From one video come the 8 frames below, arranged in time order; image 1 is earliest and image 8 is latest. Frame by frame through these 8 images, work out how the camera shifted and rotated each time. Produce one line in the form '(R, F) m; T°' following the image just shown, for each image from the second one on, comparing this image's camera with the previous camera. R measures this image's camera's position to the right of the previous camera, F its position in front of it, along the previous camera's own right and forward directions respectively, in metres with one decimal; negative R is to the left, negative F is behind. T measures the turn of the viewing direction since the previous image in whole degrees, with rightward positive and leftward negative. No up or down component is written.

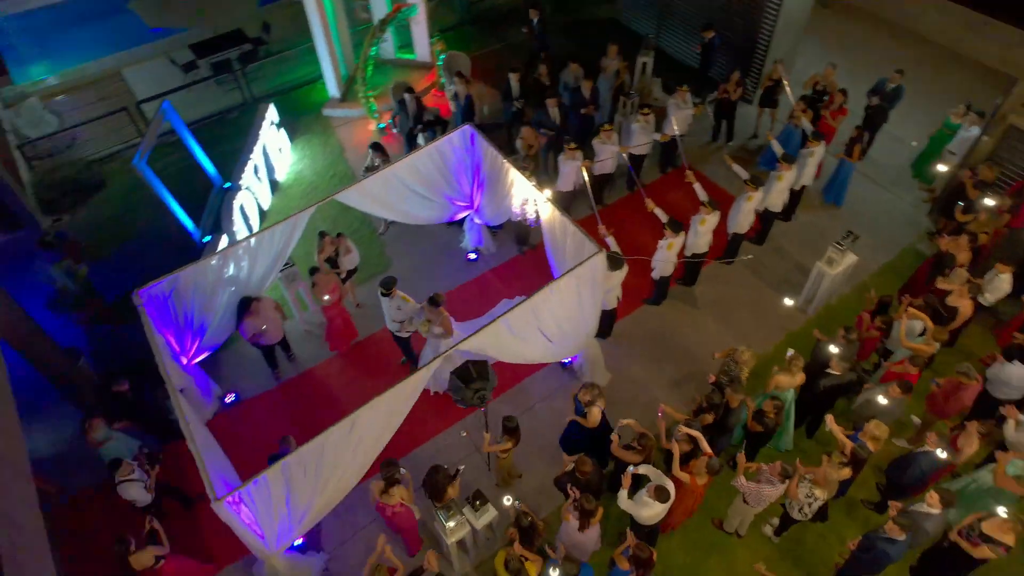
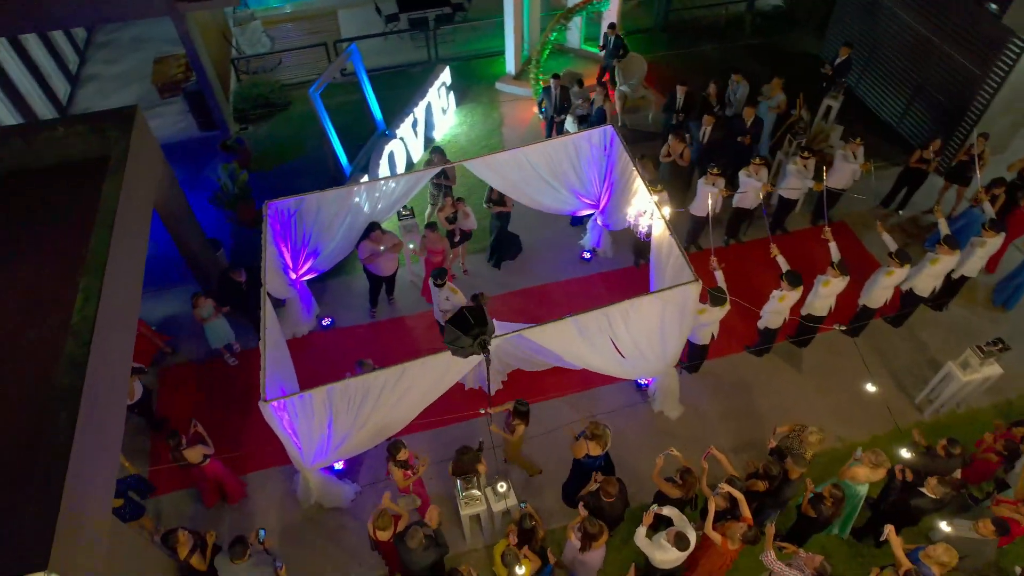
(+0.6, 0.0) m; -13°
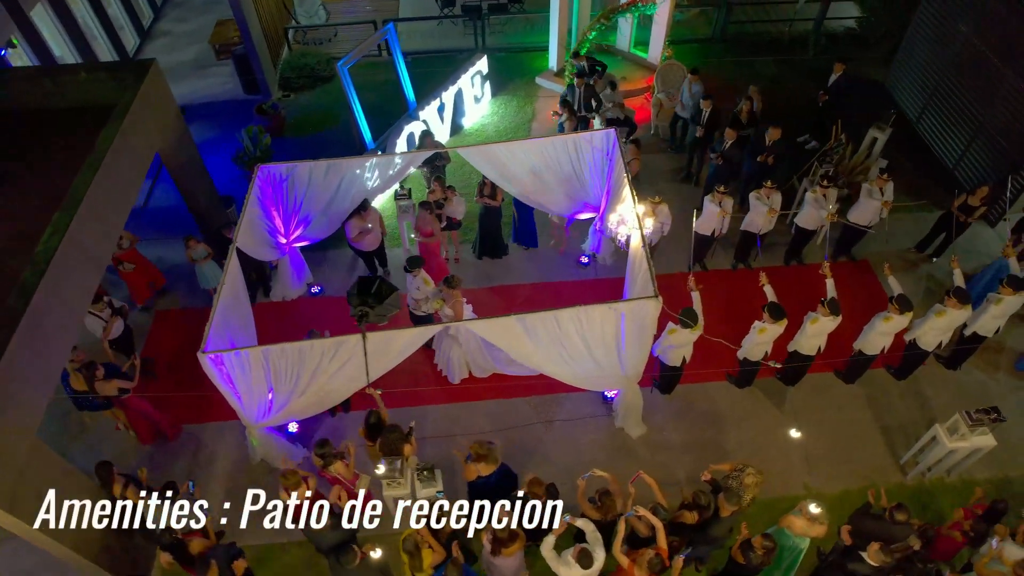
(+1.0, +0.1) m; -7°
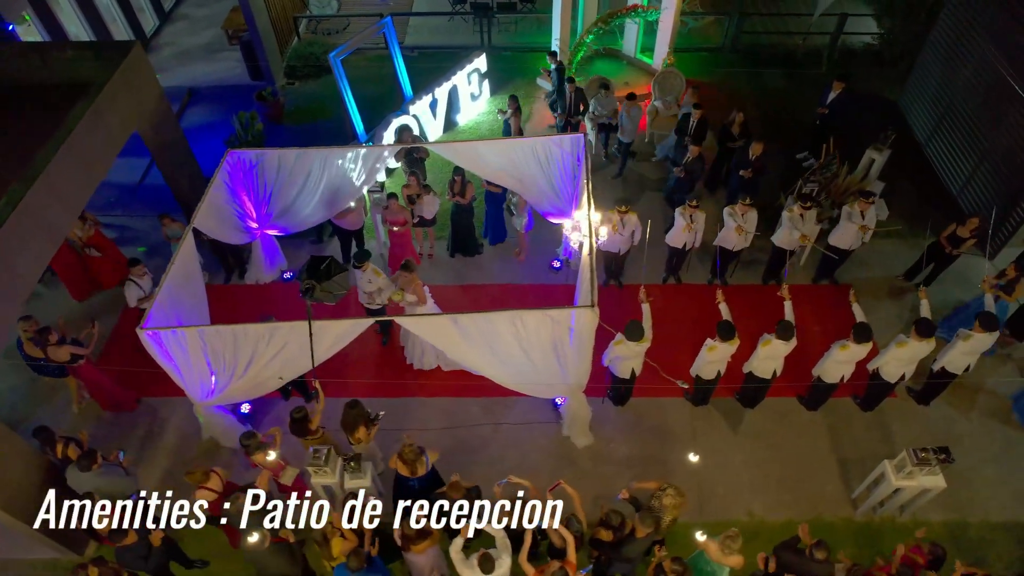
(+0.8, 0.0) m; -3°
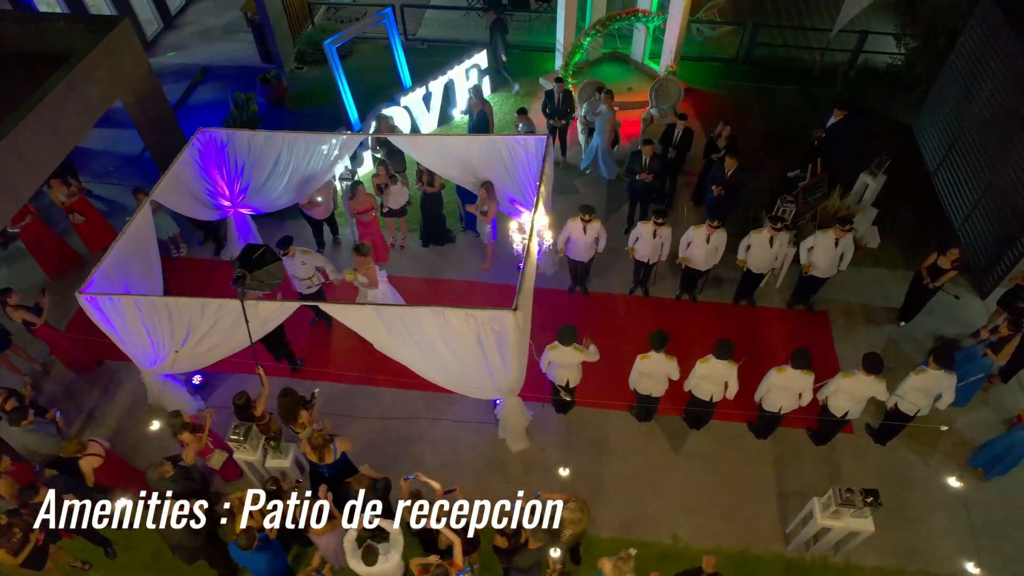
(+0.9, +0.1) m; -4°
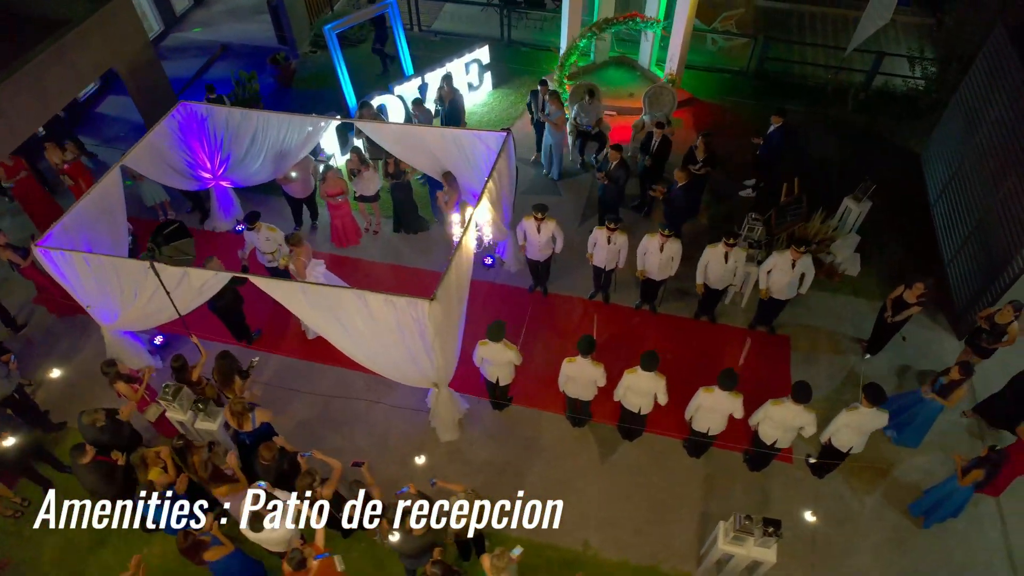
(+1.0, 0.0) m; -5°
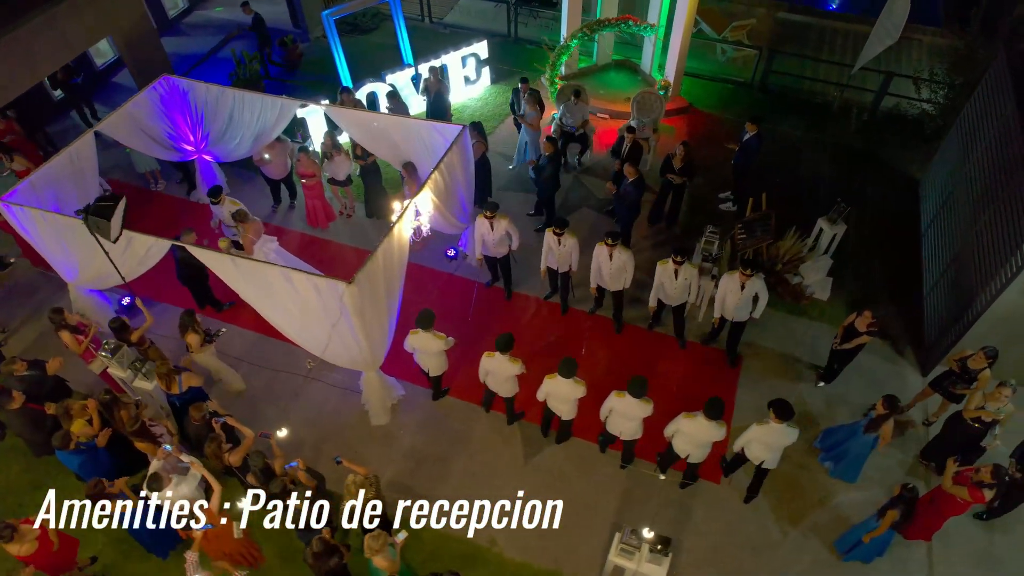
(+1.0, 0.0) m; -4°
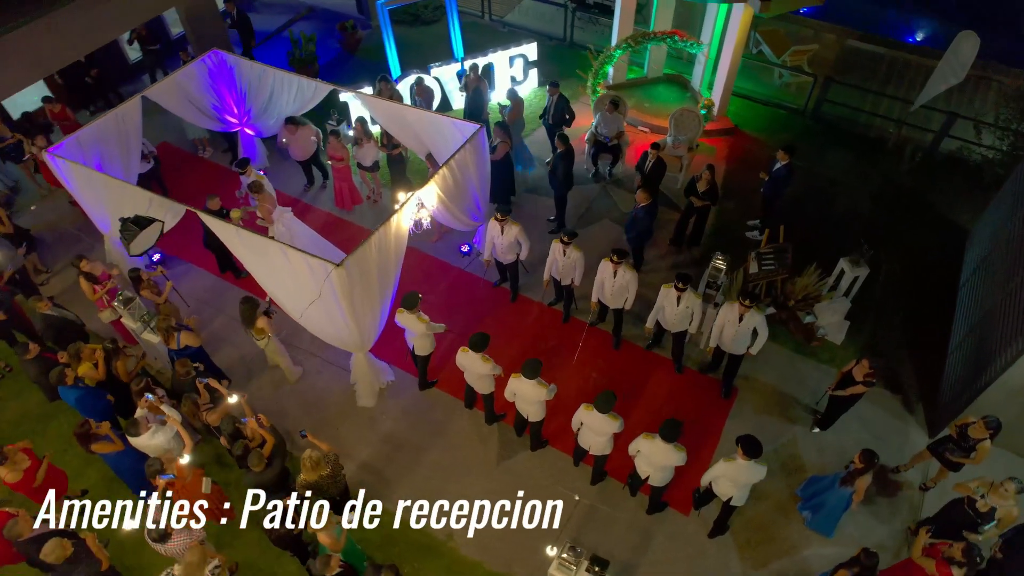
(+0.7, 0.0) m; -6°
